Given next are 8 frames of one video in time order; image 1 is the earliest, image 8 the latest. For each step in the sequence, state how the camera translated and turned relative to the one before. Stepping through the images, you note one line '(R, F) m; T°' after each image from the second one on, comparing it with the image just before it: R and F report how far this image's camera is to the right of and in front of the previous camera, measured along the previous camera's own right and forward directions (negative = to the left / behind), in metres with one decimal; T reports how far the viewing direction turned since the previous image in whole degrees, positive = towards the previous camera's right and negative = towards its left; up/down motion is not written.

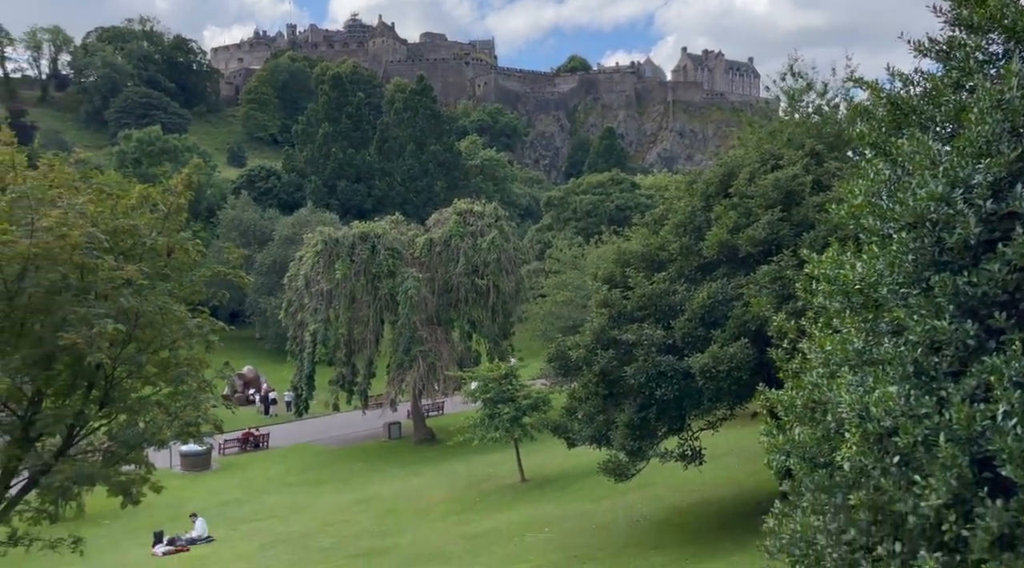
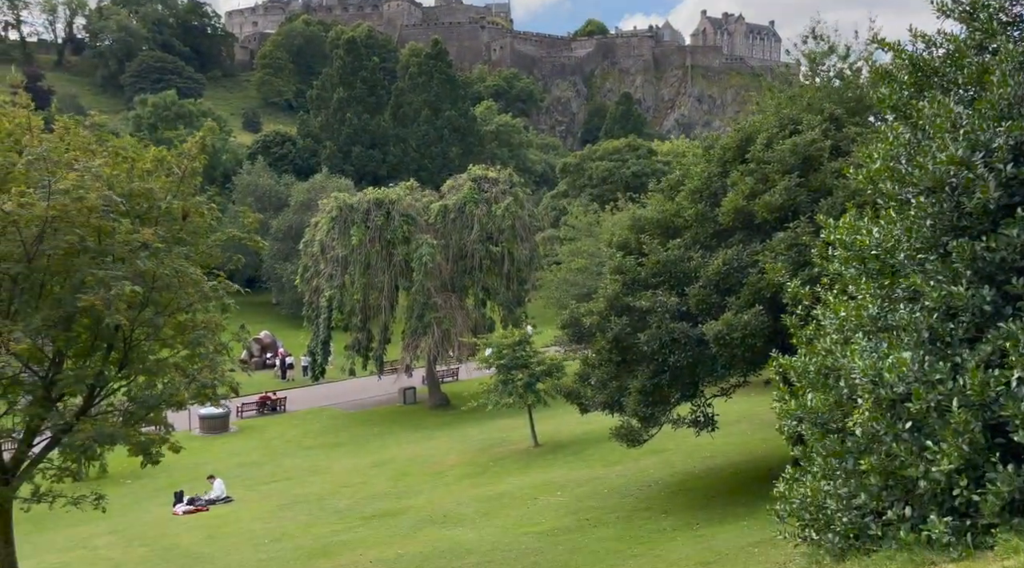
(0.0, 0.0) m; -1°
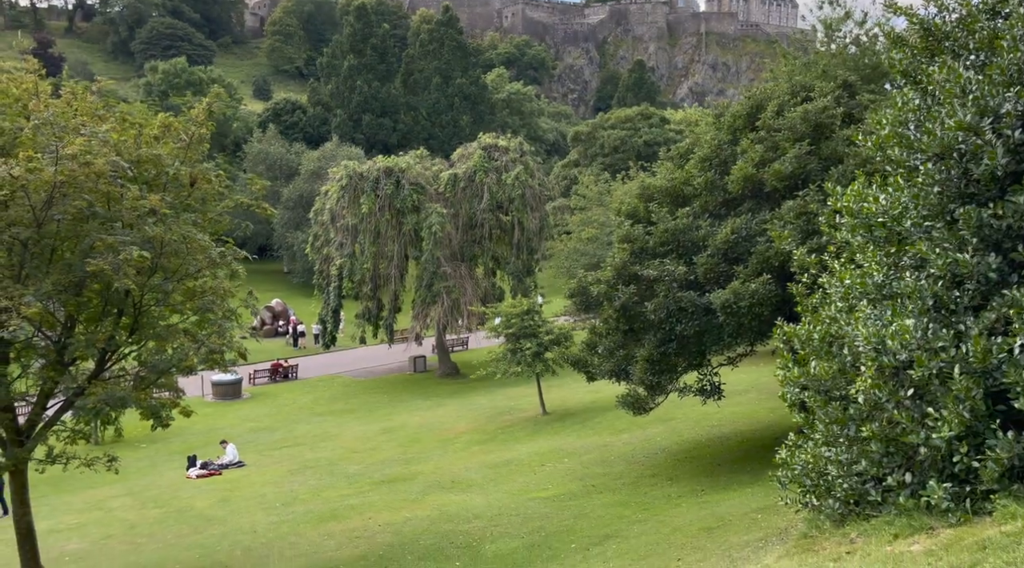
(0.0, -0.1) m; 0°
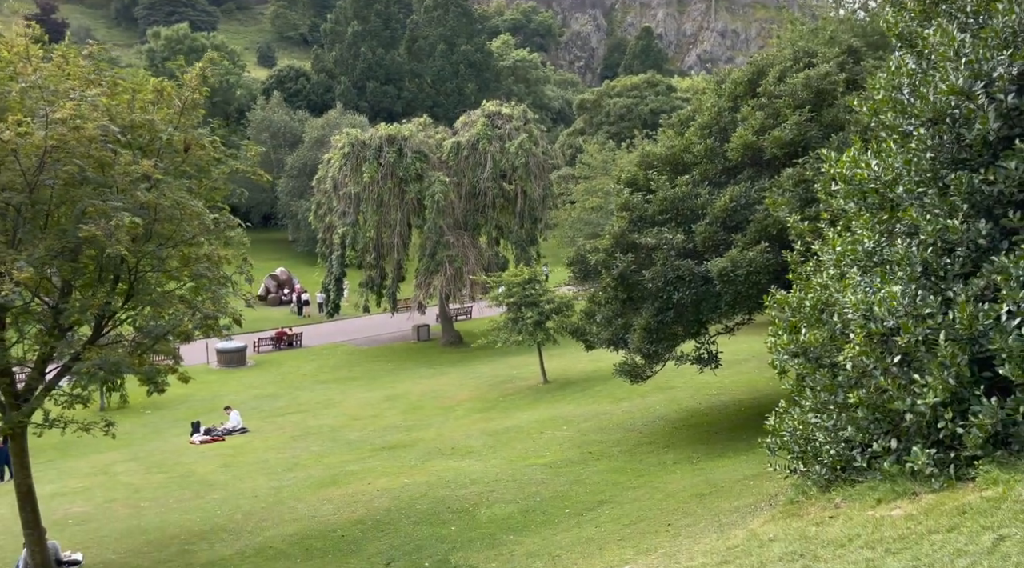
(+0.1, 0.0) m; 0°
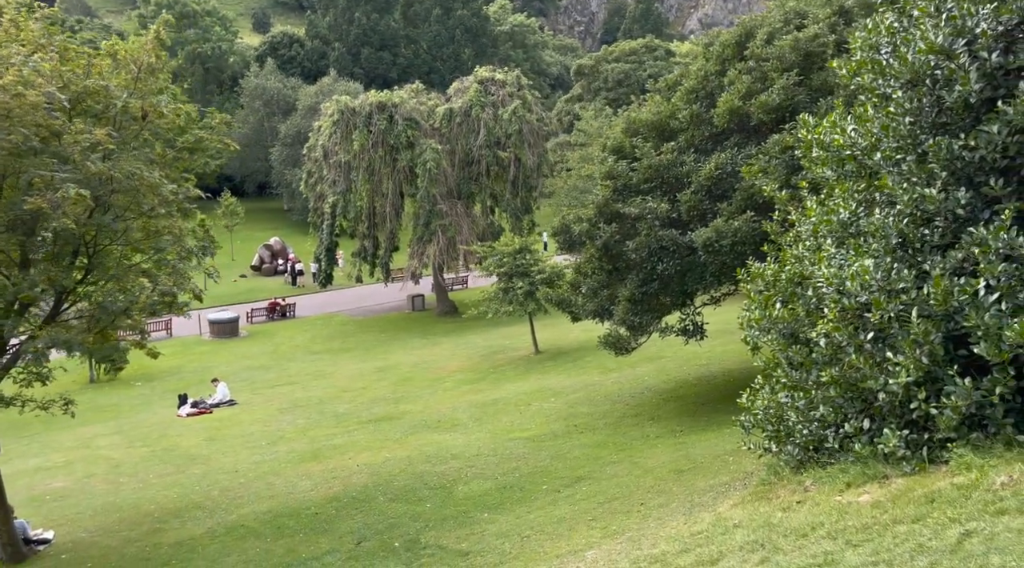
(+0.3, +0.4) m; 0°
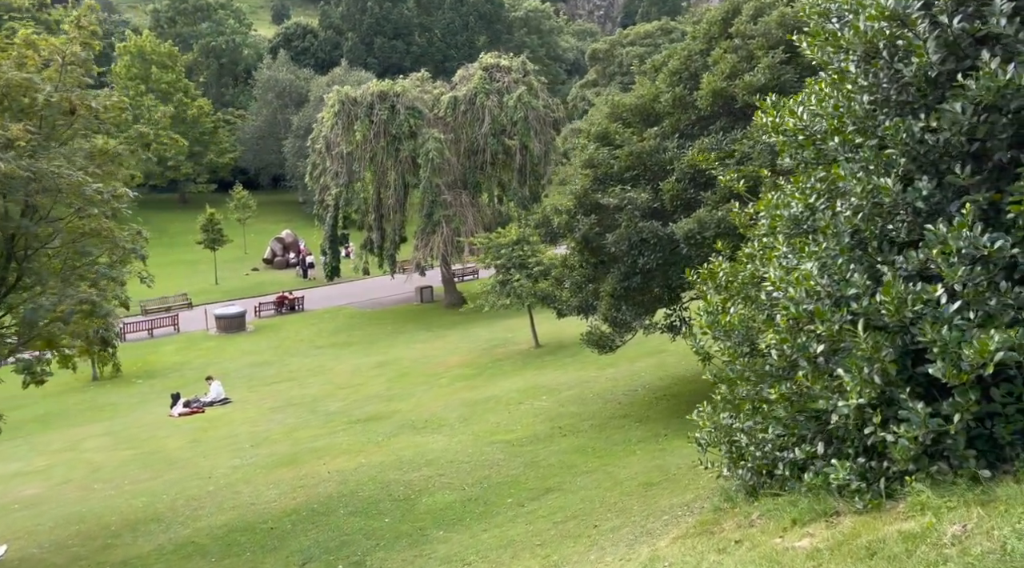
(+0.7, +1.1) m; -1°
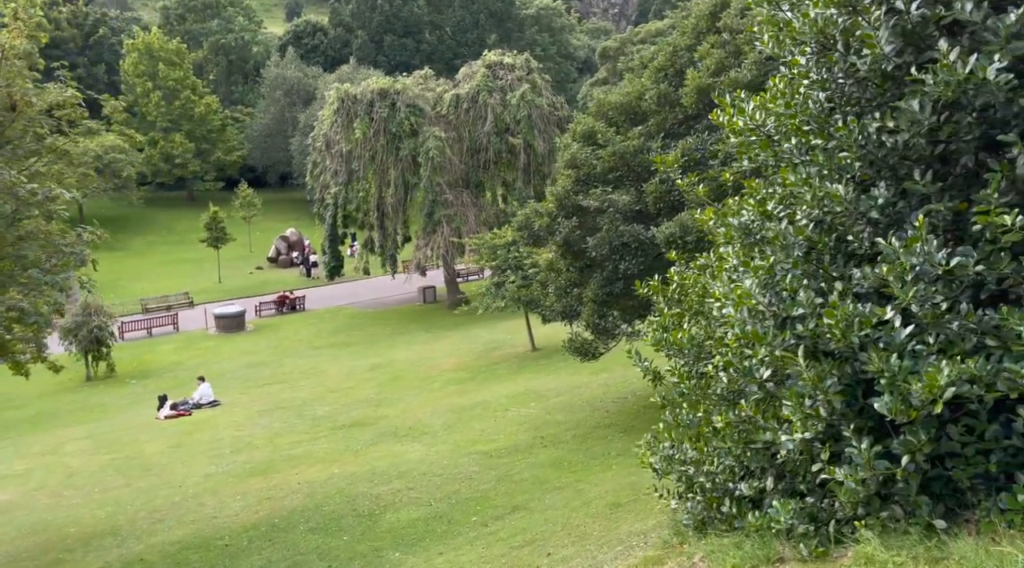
(+0.5, +0.8) m; 0°
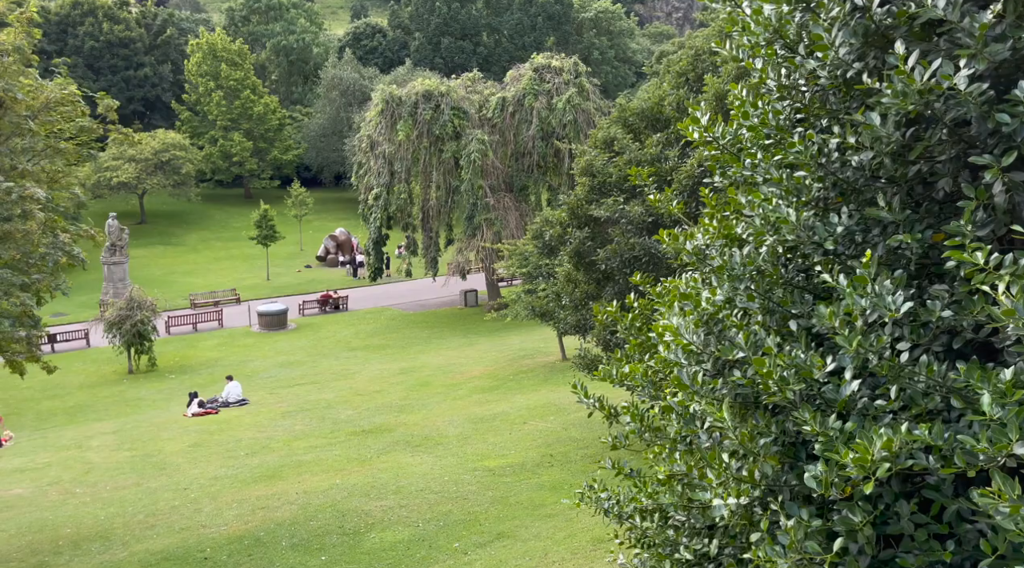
(+0.6, +0.8) m; -2°
